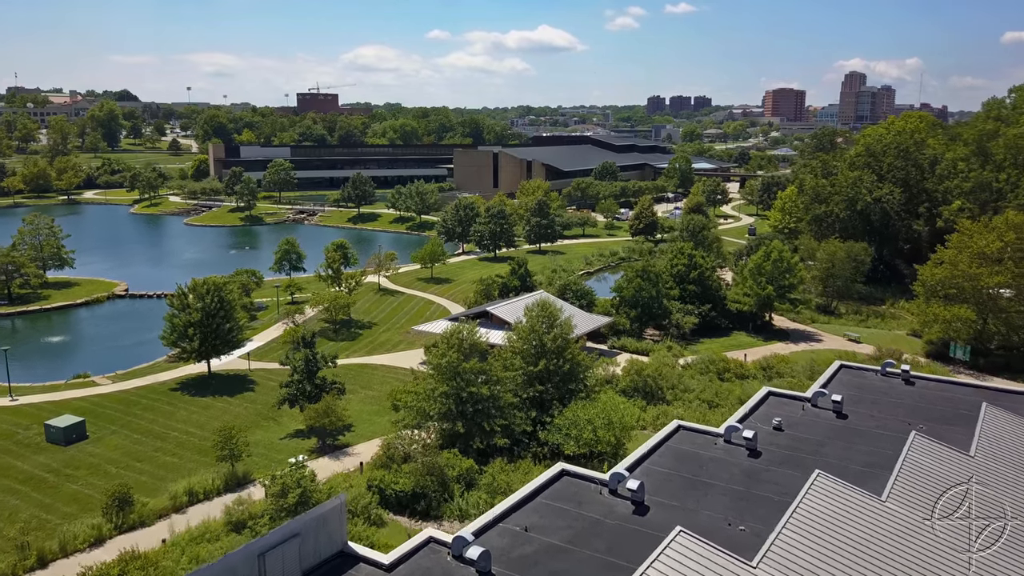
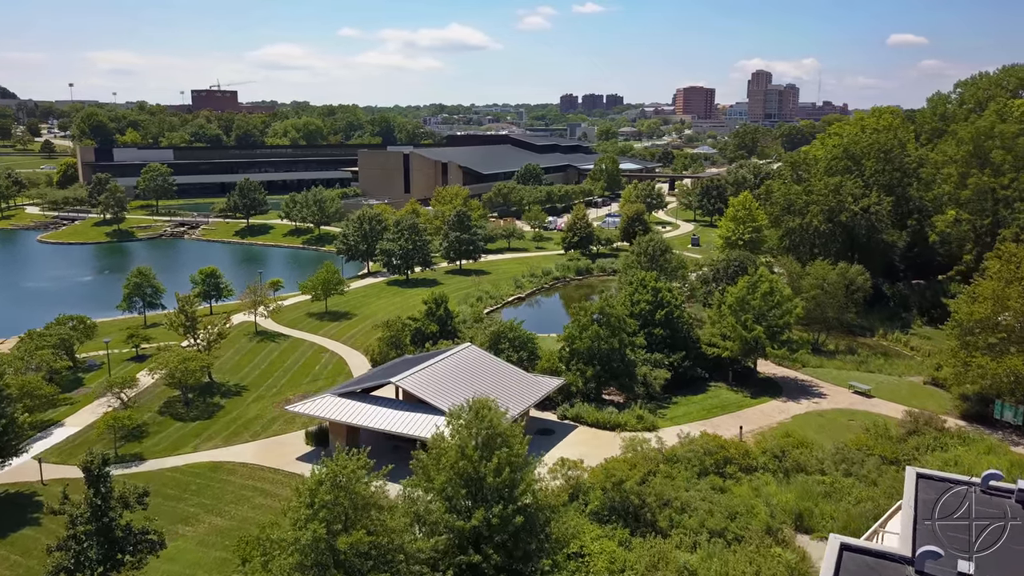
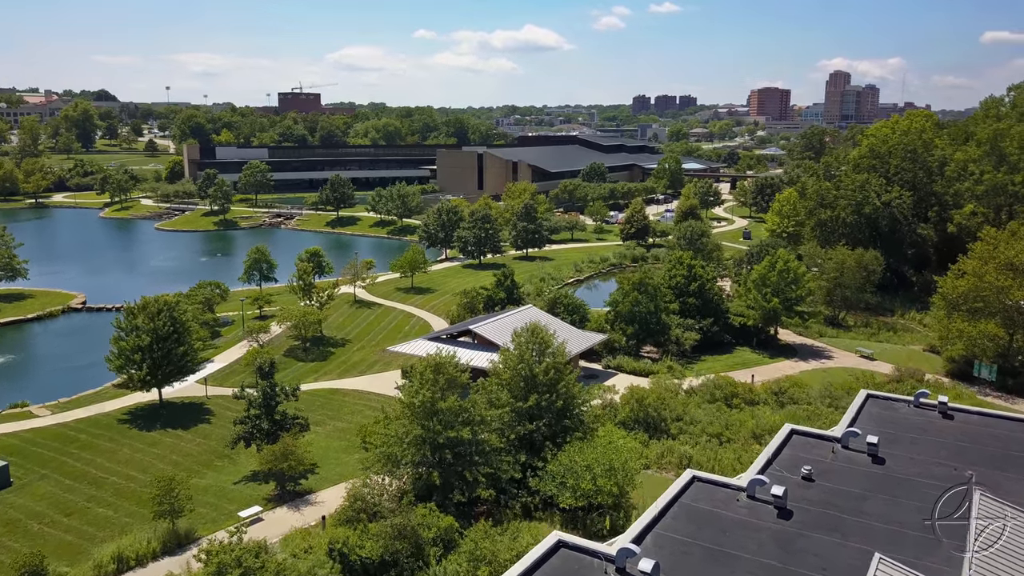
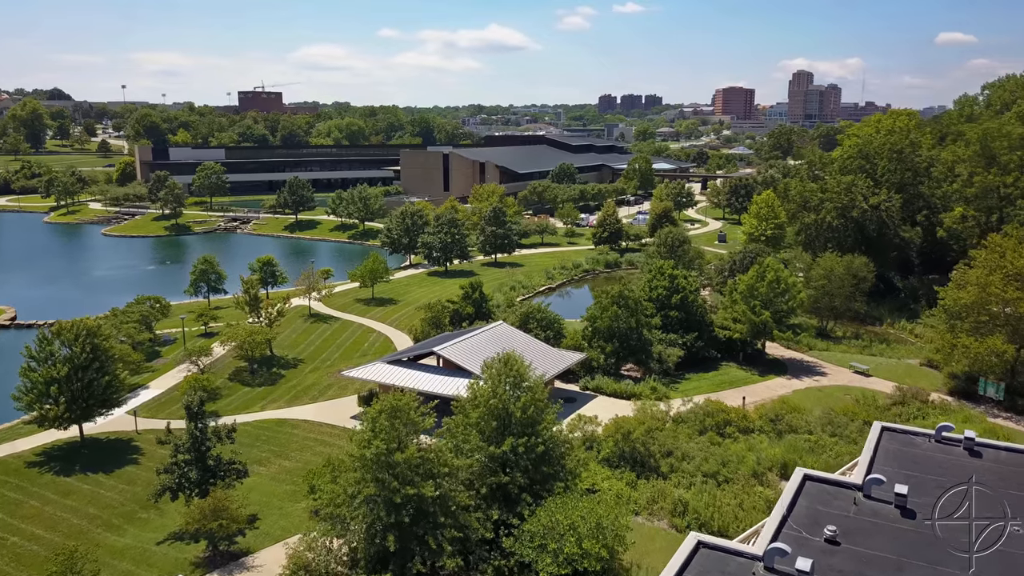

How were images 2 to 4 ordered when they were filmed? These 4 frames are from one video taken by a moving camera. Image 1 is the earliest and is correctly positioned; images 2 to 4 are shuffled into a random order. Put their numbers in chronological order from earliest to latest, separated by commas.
3, 4, 2
